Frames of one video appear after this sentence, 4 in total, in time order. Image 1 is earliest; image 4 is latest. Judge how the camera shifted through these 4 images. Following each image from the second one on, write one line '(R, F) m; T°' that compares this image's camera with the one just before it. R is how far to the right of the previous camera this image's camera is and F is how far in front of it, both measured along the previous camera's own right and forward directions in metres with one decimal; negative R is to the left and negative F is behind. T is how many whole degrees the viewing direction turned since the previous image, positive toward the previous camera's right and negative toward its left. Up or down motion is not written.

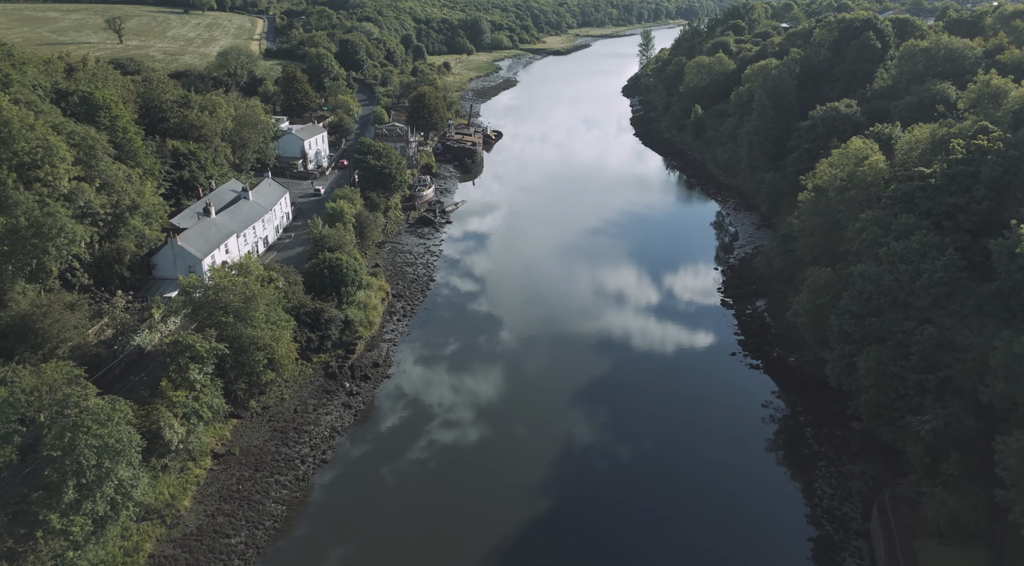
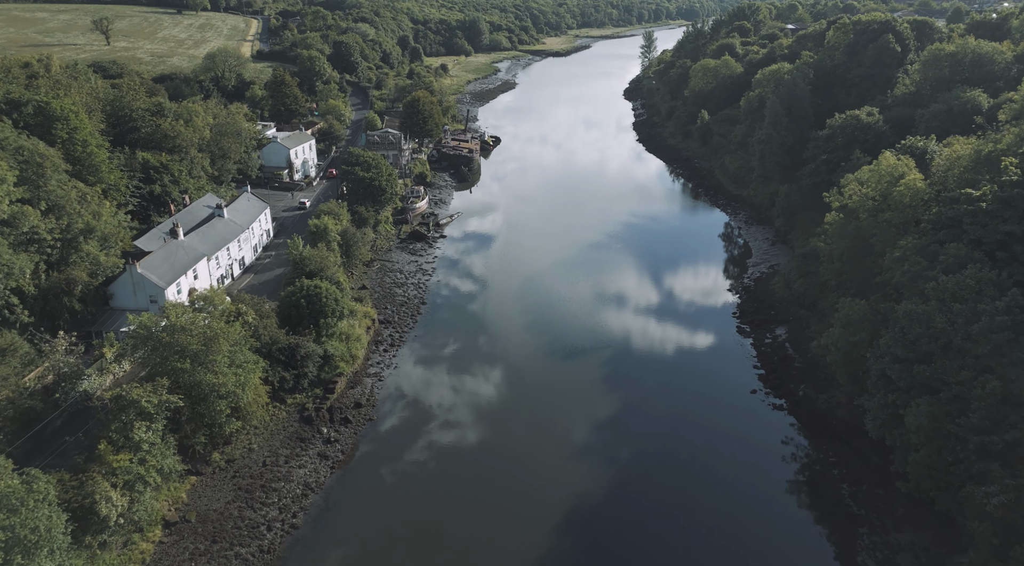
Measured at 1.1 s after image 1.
(+0.1, +4.0) m; 0°
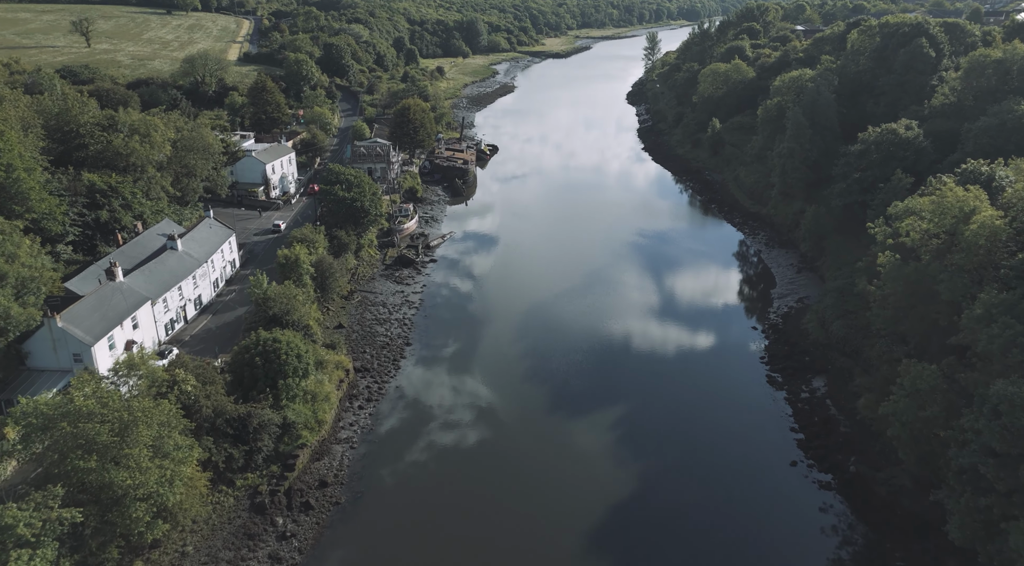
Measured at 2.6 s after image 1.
(+0.2, +5.9) m; 0°
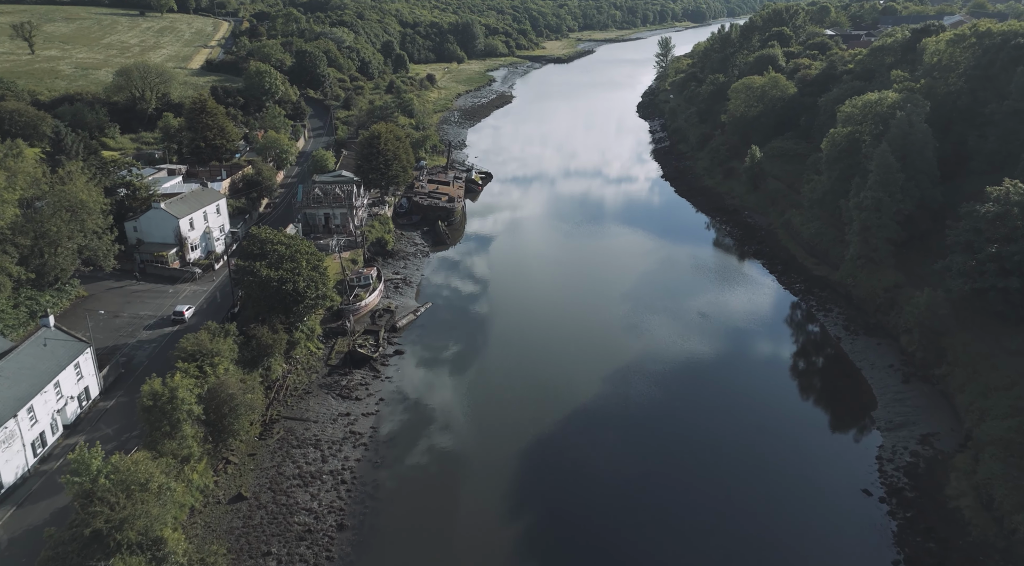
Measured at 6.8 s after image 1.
(+0.4, +15.0) m; 0°
